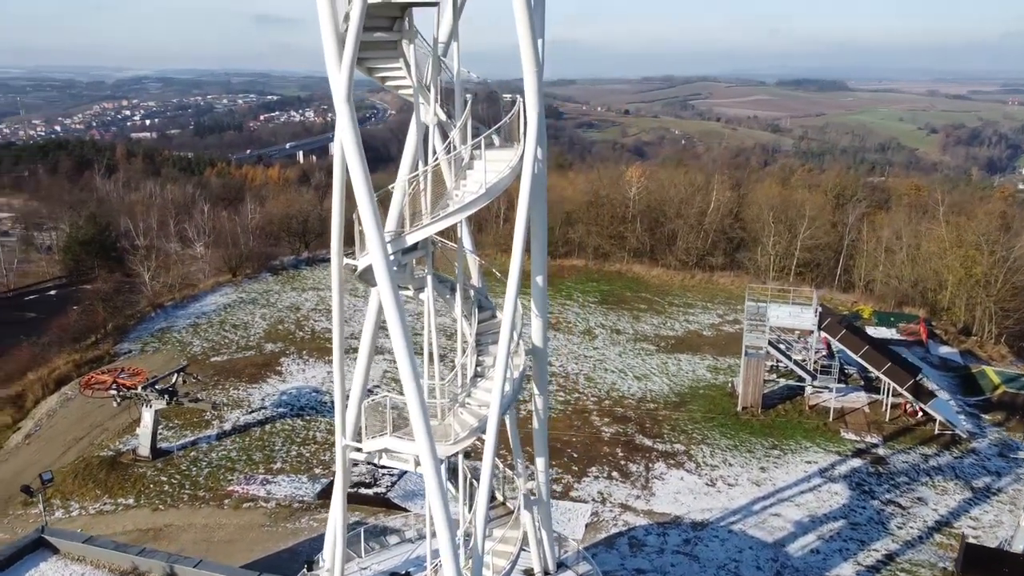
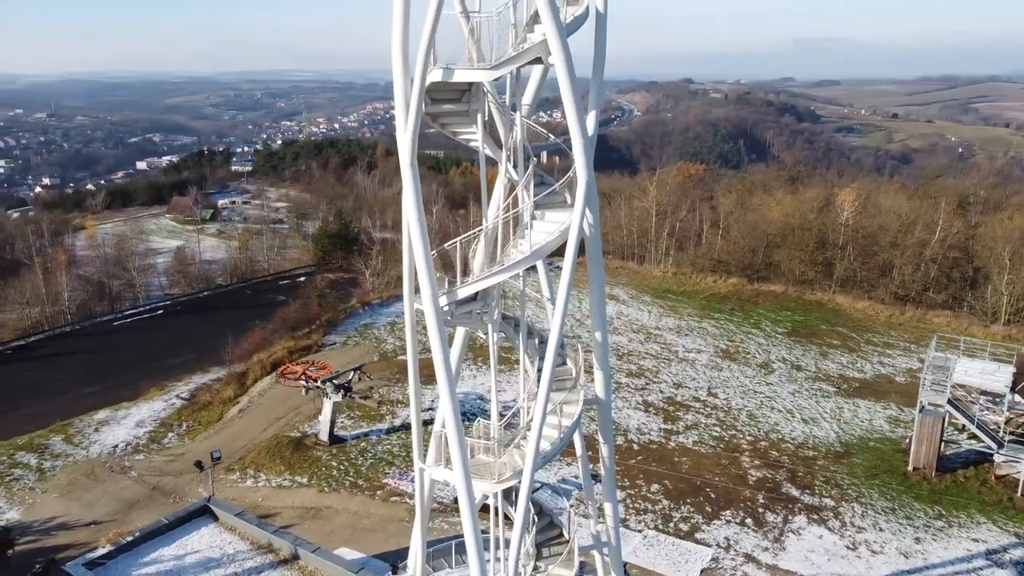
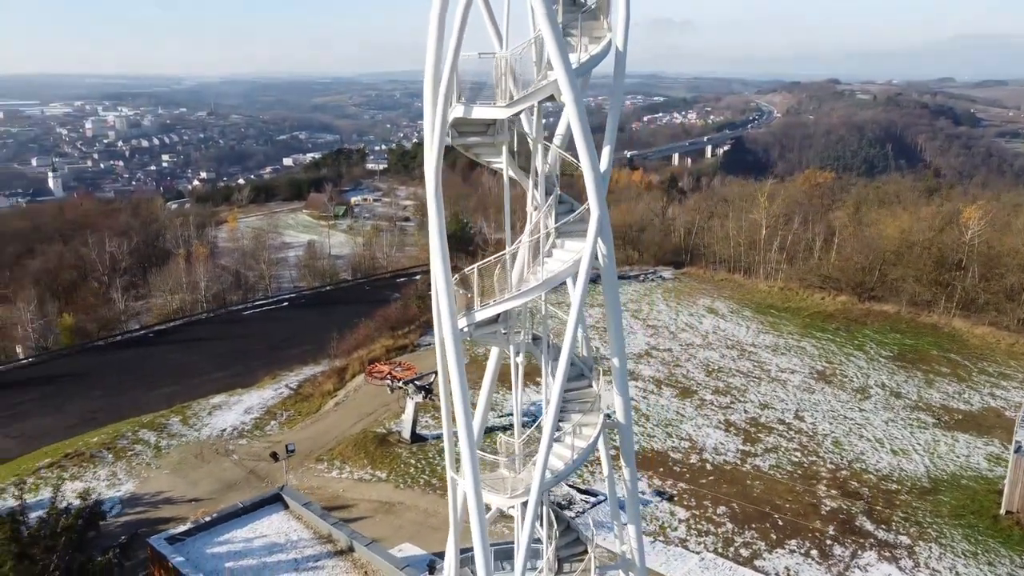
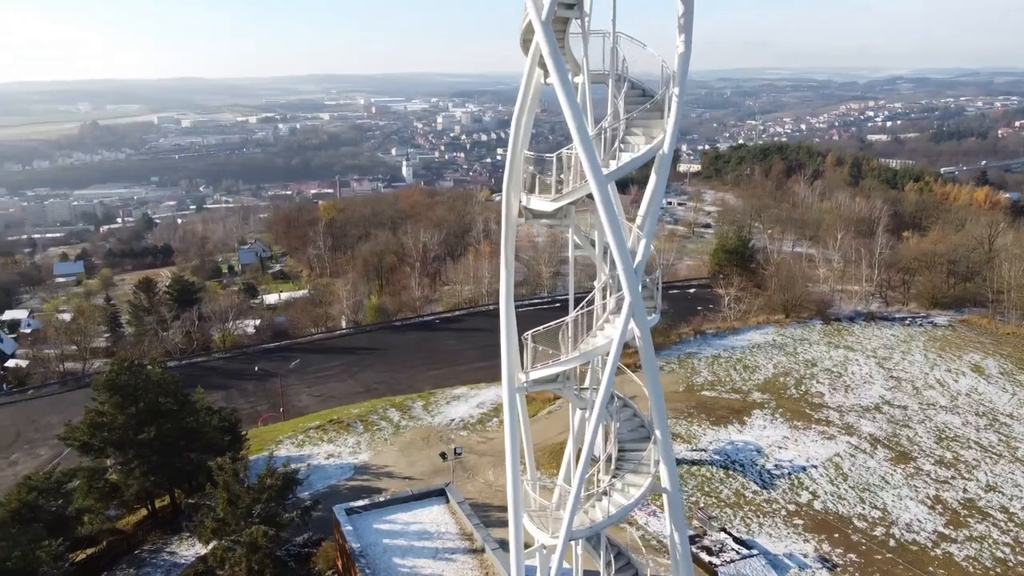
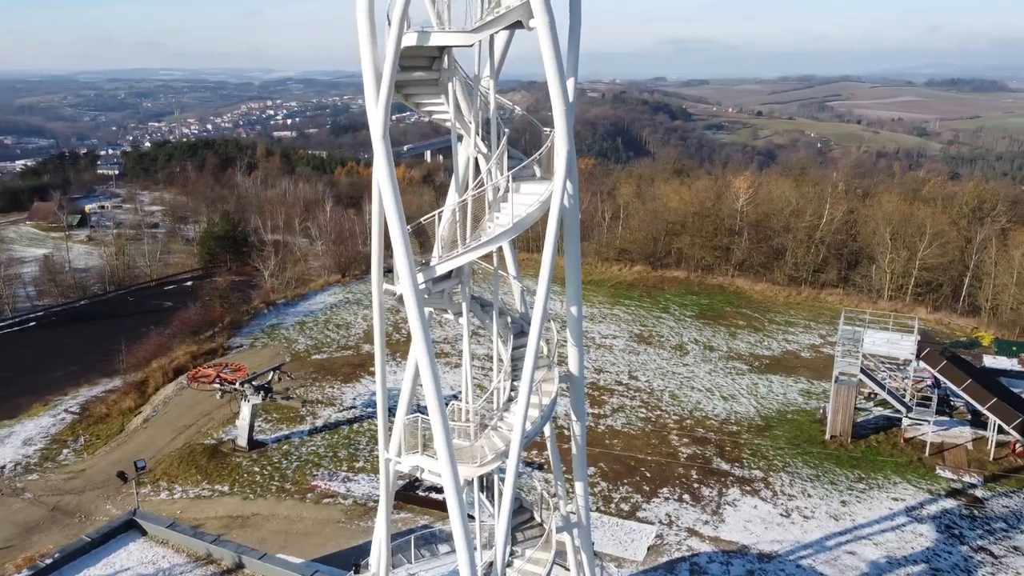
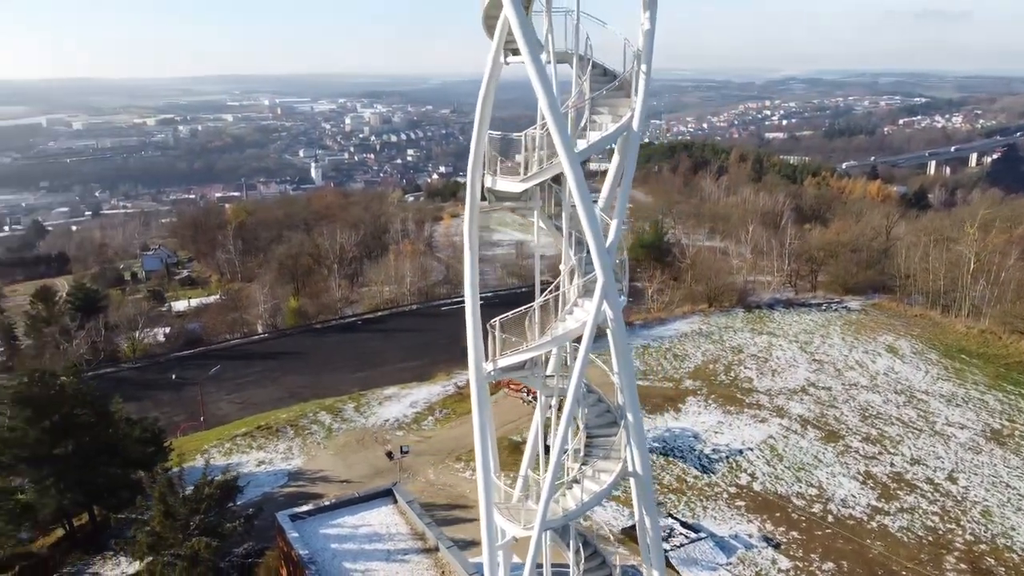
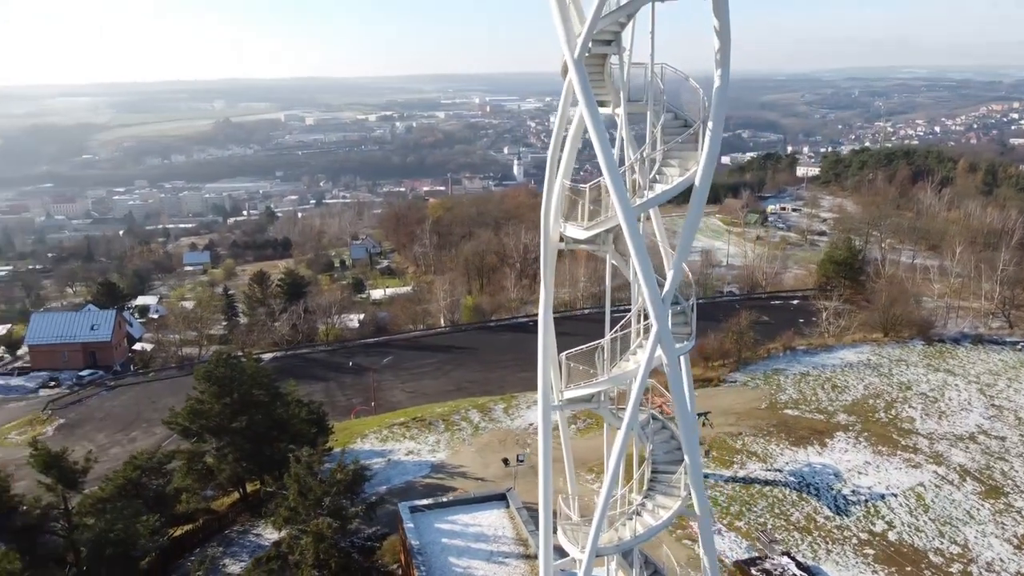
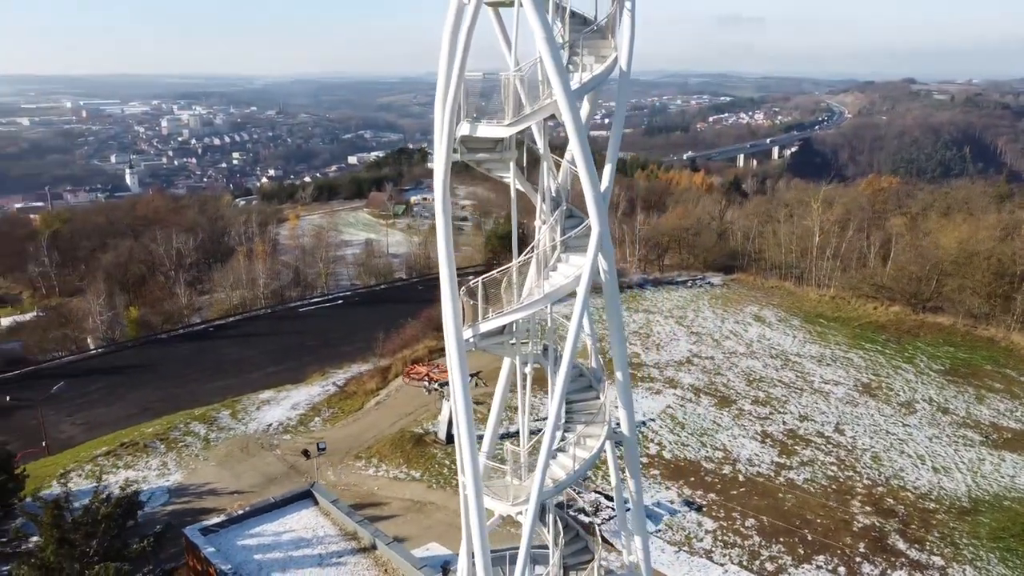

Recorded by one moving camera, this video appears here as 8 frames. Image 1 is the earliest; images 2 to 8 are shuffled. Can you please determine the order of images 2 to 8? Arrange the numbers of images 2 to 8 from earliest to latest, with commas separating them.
5, 2, 3, 8, 6, 4, 7
